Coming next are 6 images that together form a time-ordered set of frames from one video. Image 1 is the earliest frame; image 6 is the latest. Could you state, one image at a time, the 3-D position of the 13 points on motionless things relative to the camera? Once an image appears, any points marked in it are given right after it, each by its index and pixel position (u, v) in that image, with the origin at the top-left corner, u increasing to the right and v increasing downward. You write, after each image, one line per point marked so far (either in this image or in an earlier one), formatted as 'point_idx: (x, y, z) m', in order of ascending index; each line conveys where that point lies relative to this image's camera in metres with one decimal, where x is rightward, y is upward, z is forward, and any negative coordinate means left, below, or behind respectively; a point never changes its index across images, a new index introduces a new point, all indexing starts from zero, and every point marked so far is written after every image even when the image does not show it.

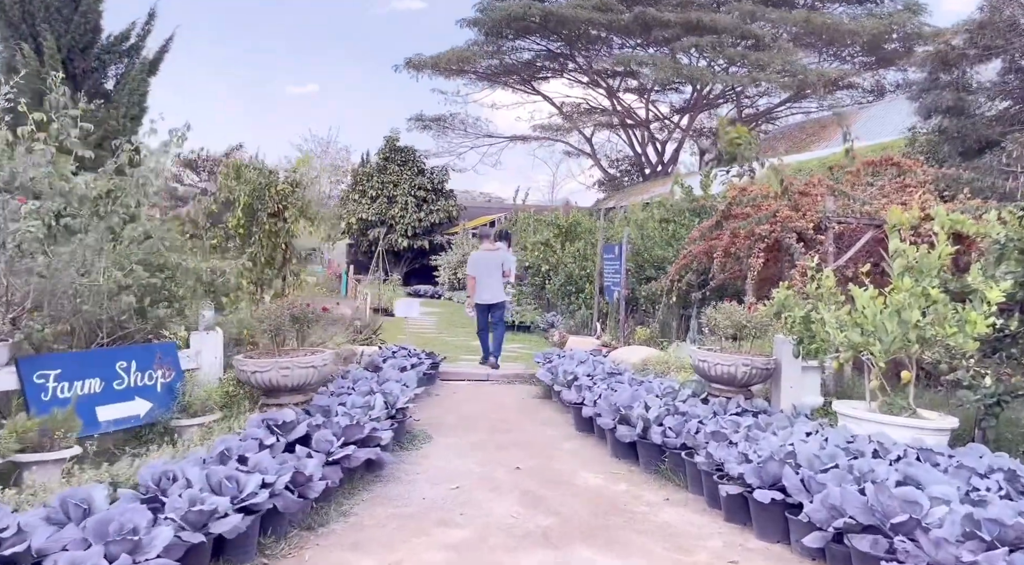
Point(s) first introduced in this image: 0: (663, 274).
0: (+1.7, +0.1, +9.3) m
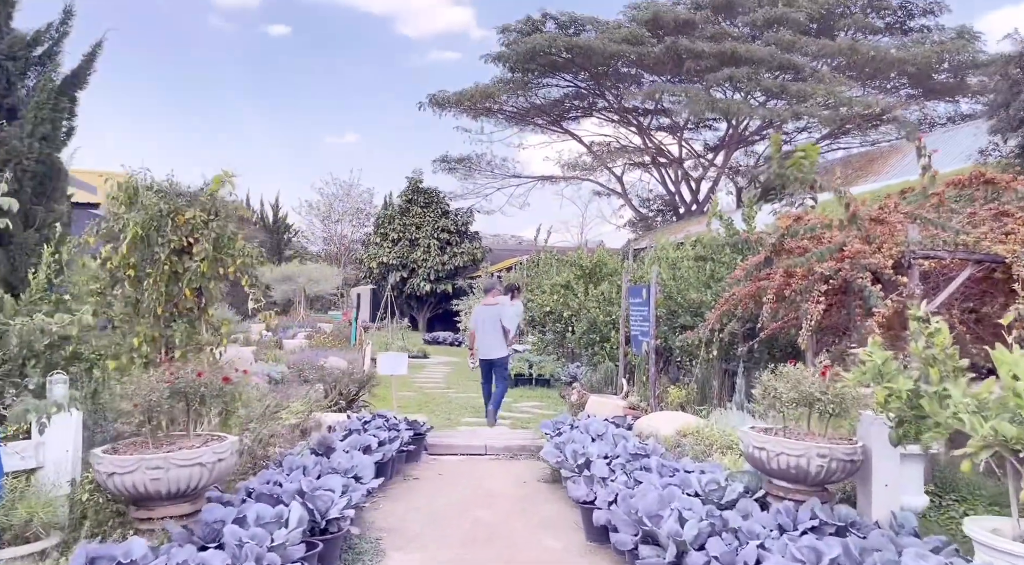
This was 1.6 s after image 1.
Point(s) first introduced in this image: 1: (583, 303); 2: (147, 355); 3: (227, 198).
0: (+1.8, -0.4, +7.9) m
1: (+0.9, -0.3, +10.7) m
2: (-1.8, -0.4, +3.9) m
3: (-1.5, +0.4, +4.2) m
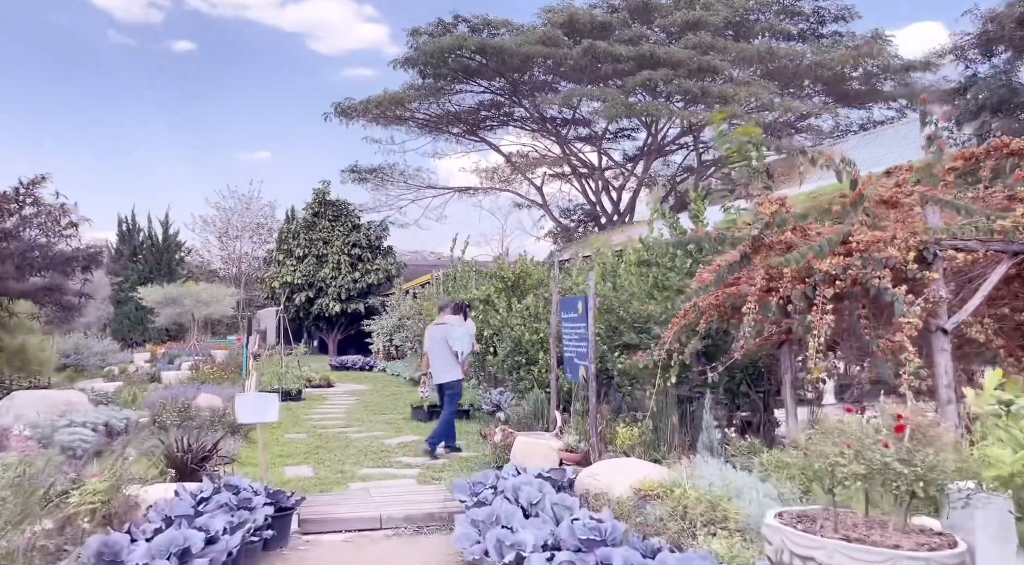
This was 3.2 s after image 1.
0: (+1.1, -0.5, +6.4) m
1: (-0.1, -0.4, +9.2) m
2: (-2.1, -0.4, +2.2) m
3: (-1.9, +0.4, +2.5) m
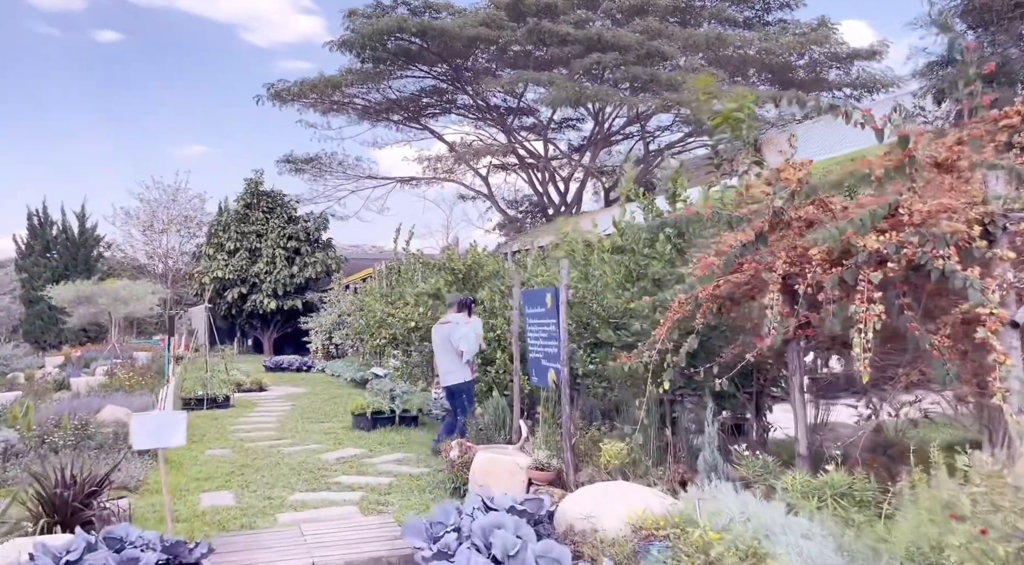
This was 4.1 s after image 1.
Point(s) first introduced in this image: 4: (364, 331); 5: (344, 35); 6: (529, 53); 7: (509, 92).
0: (+0.8, -0.4, +5.6) m
1: (-0.6, -0.3, +8.2) m
2: (-2.1, -0.4, +1.1) m
3: (-1.9, +0.4, +1.4) m
4: (-2.6, -0.8, +13.9) m
5: (-4.1, +6.2, +19.7) m
6: (+0.5, +5.5, +18.9) m
7: (0.0, +4.6, +19.1) m
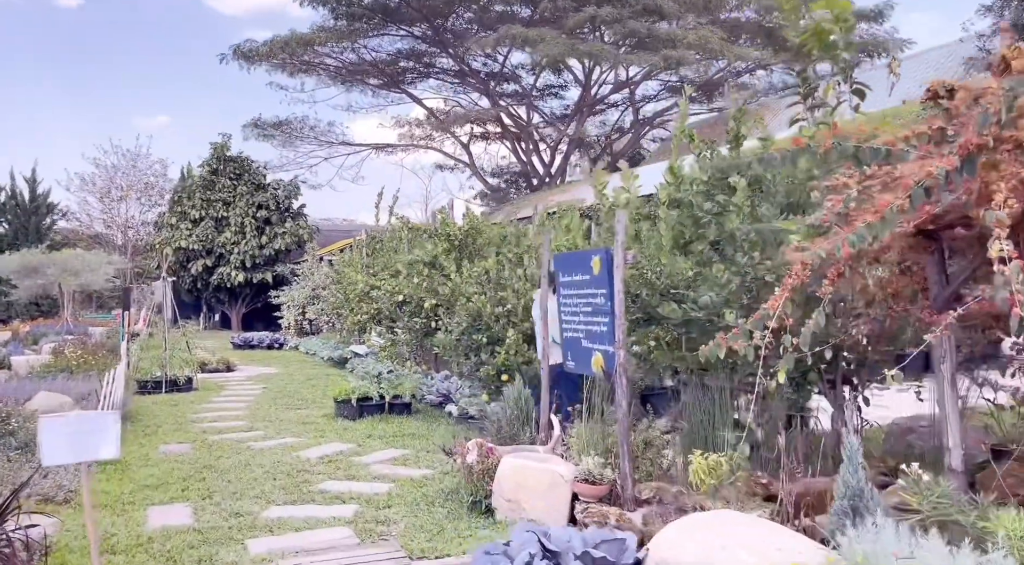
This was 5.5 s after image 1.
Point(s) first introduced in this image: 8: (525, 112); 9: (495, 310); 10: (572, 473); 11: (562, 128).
0: (+1.0, -0.2, +4.4) m
1: (-0.5, 0.0, +7.0) m
2: (-1.8, -0.3, -0.1) m
3: (-1.5, +0.5, +0.1) m
4: (-2.7, -0.4, +12.6) m
5: (-4.4, +6.8, +18.1) m
6: (+0.2, +6.2, +17.5) m
7: (-0.3, +5.2, +17.7) m
8: (+0.5, +4.4, +19.9) m
9: (-0.1, -0.2, +6.5) m
10: (+0.3, -0.9, +3.9) m
11: (+1.5, +4.2, +20.4) m
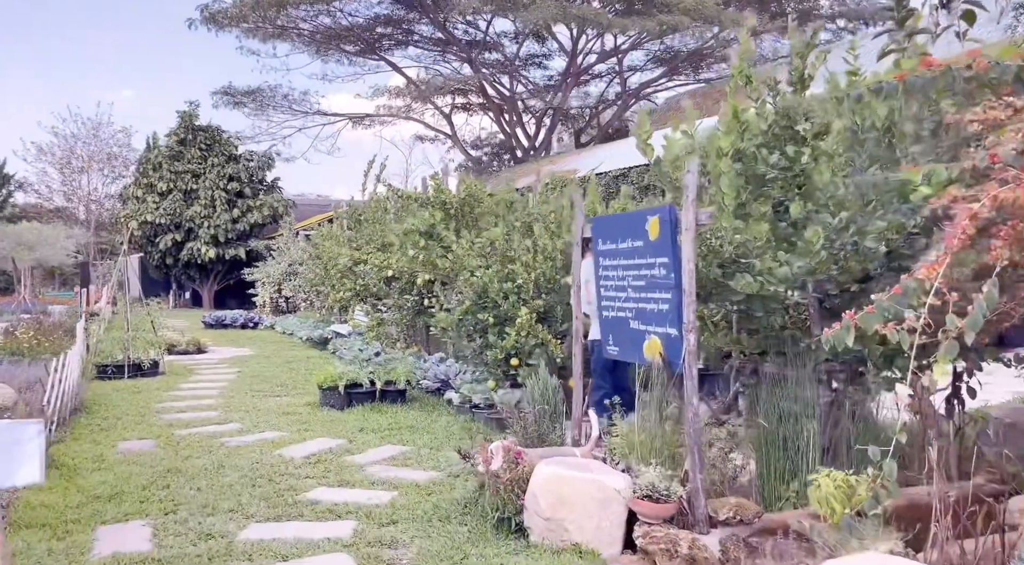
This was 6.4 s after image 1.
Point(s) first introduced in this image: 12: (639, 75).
0: (+1.1, 0.0, +3.6) m
1: (-0.4, +0.2, +6.2) m
2: (-1.5, -0.3, -1.0) m
3: (-1.2, +0.5, -0.7) m
4: (-2.8, 0.0, +11.7) m
5: (-4.6, +7.4, +17.0) m
6: (0.0, +6.7, +16.5) m
7: (-0.5, +5.8, +16.7) m
8: (+0.1, +5.0, +18.9) m
9: (0.0, 0.0, +5.7) m
10: (+0.5, -0.8, +3.1) m
11: (+1.2, +4.8, +19.5) m
12: (+3.0, +4.8, +18.2) m
